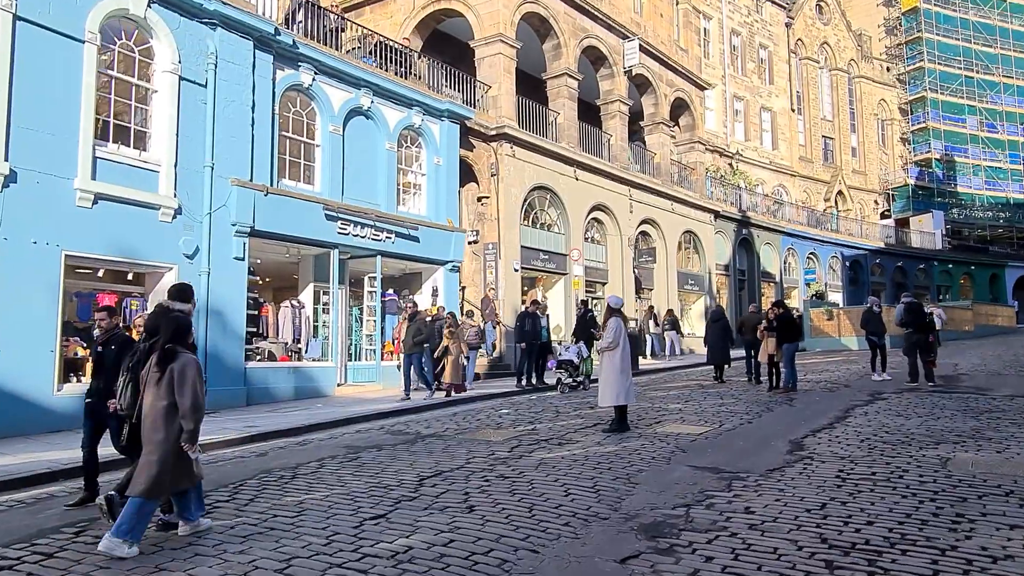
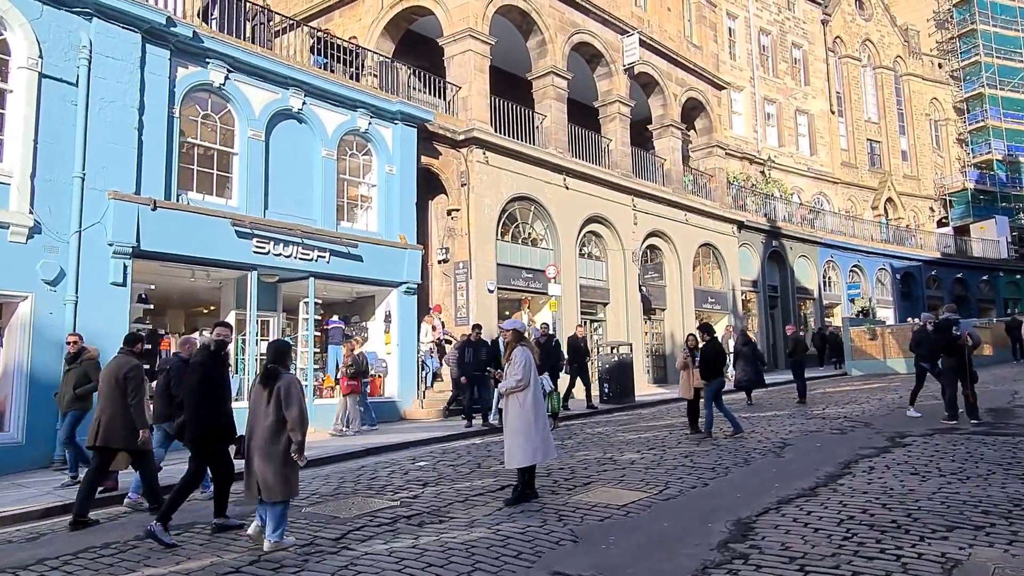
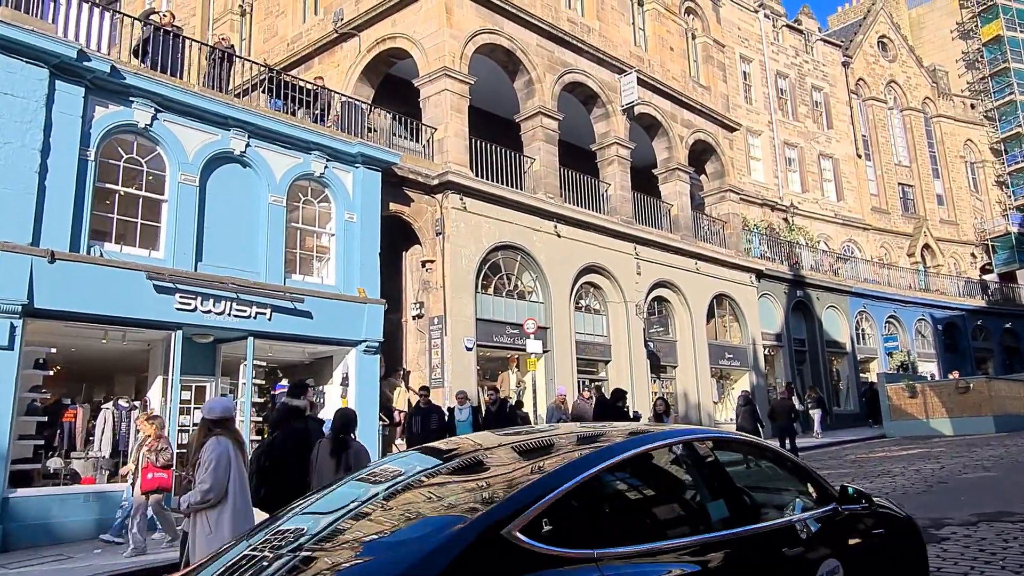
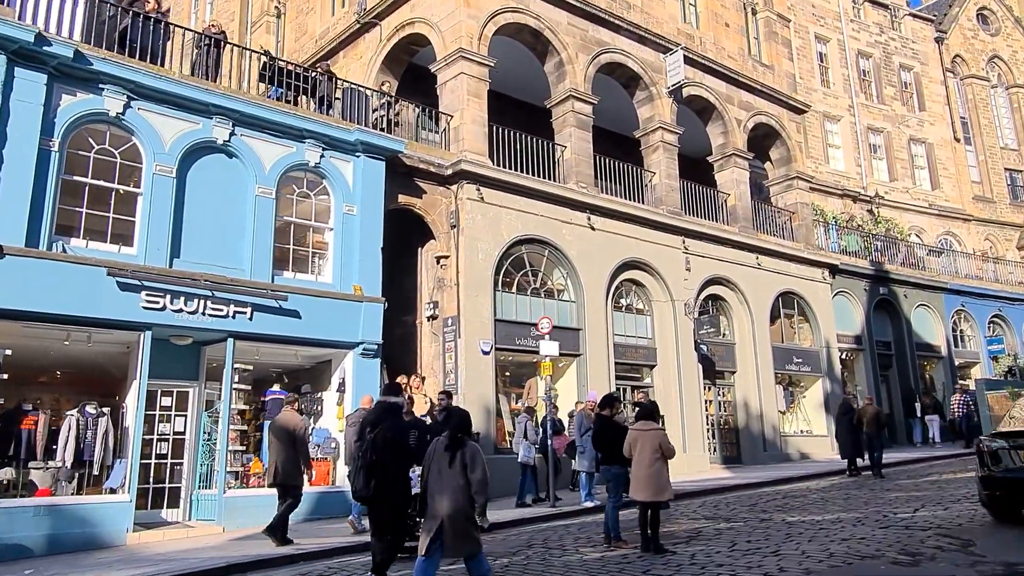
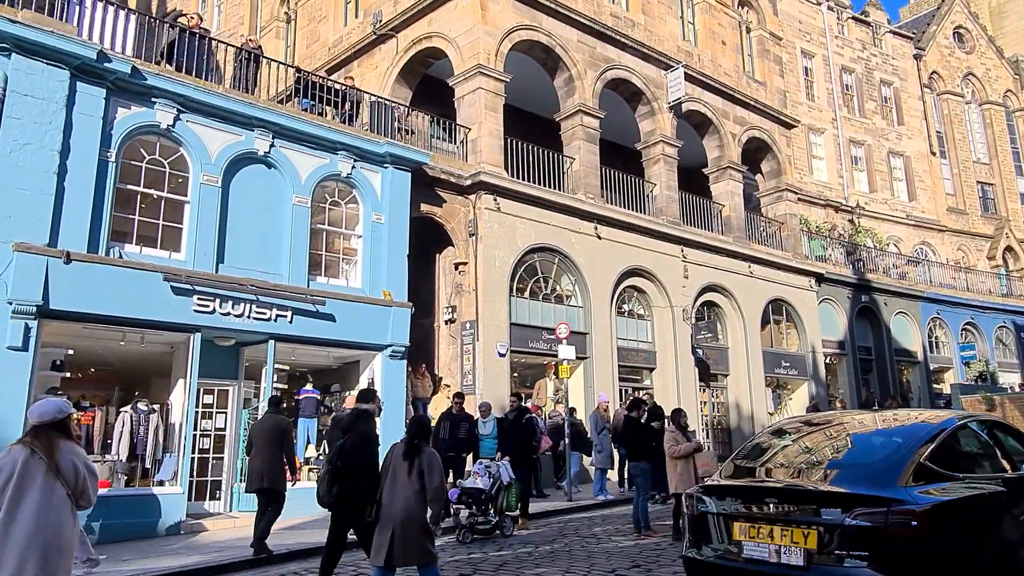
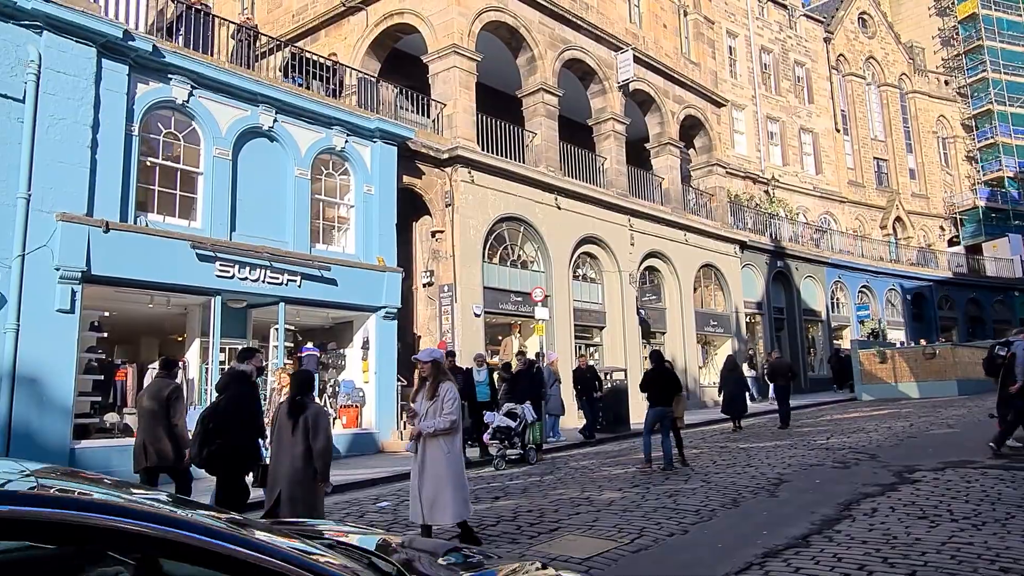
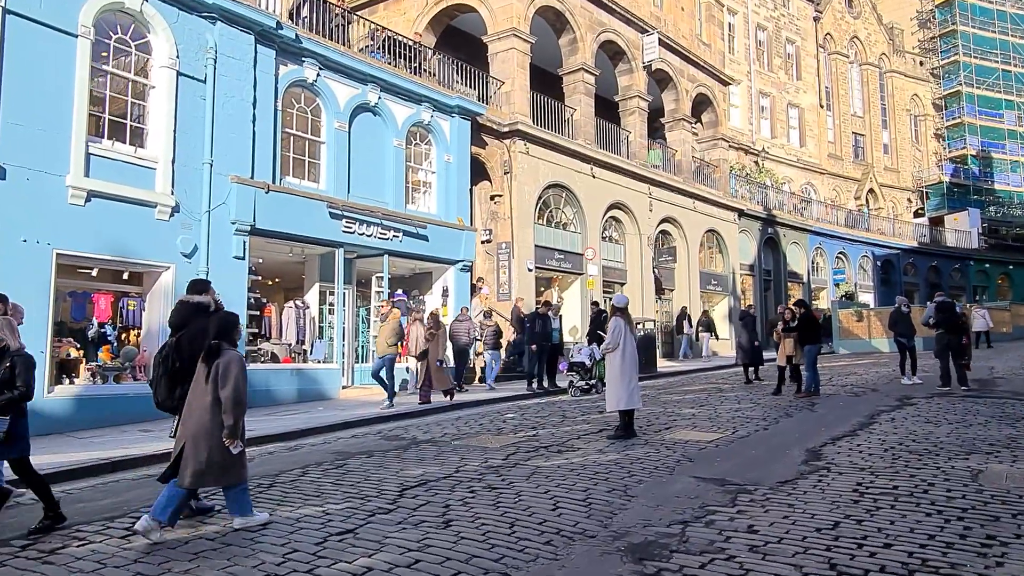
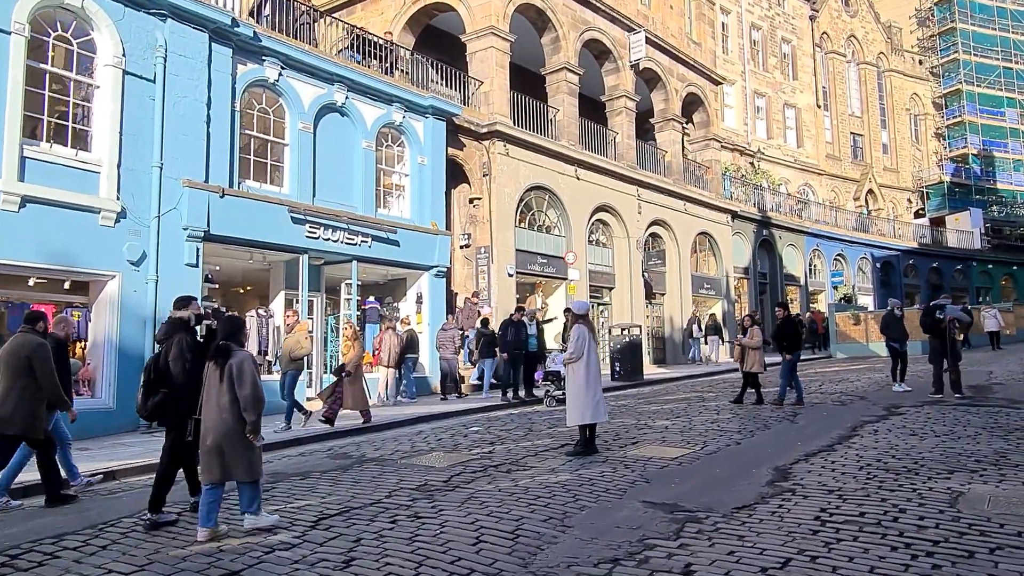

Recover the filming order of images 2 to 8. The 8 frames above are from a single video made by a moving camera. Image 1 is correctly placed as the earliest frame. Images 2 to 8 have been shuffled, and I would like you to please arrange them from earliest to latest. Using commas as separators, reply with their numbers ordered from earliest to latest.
7, 8, 2, 6, 3, 5, 4
